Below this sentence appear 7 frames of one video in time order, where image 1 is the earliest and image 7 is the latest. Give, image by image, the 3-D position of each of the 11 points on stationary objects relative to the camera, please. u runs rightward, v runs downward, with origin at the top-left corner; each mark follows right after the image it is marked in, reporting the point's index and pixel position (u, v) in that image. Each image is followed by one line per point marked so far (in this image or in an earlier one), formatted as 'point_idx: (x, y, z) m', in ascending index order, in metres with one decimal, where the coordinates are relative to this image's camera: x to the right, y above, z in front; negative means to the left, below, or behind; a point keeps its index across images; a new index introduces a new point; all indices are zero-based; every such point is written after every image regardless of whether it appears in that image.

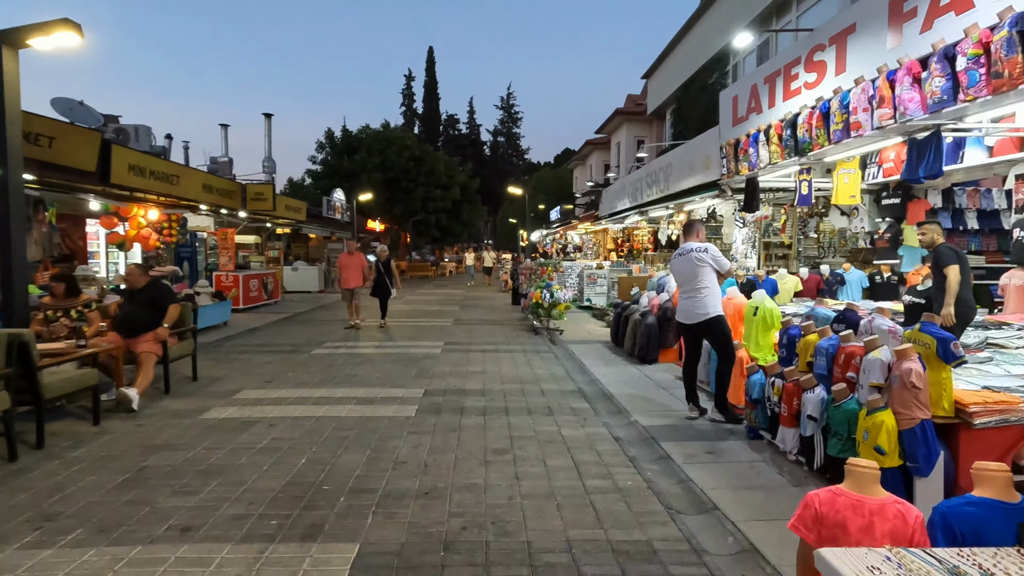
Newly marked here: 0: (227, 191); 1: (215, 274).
0: (-8.5, +2.9, +16.1) m
1: (-8.2, +0.4, +14.9) m
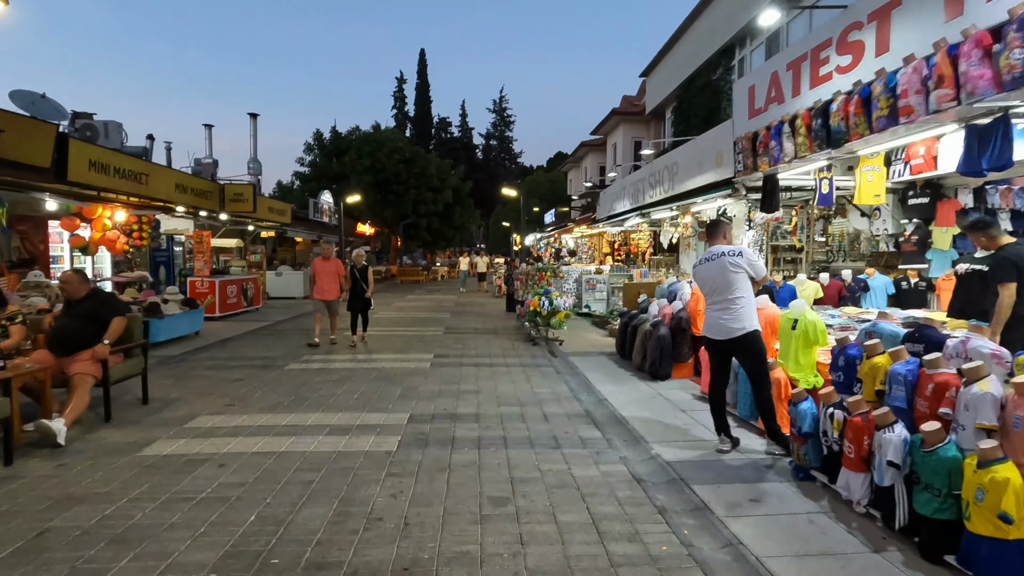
0: (-8.7, +2.7, +15.2) m
1: (-8.3, +0.2, +13.9) m
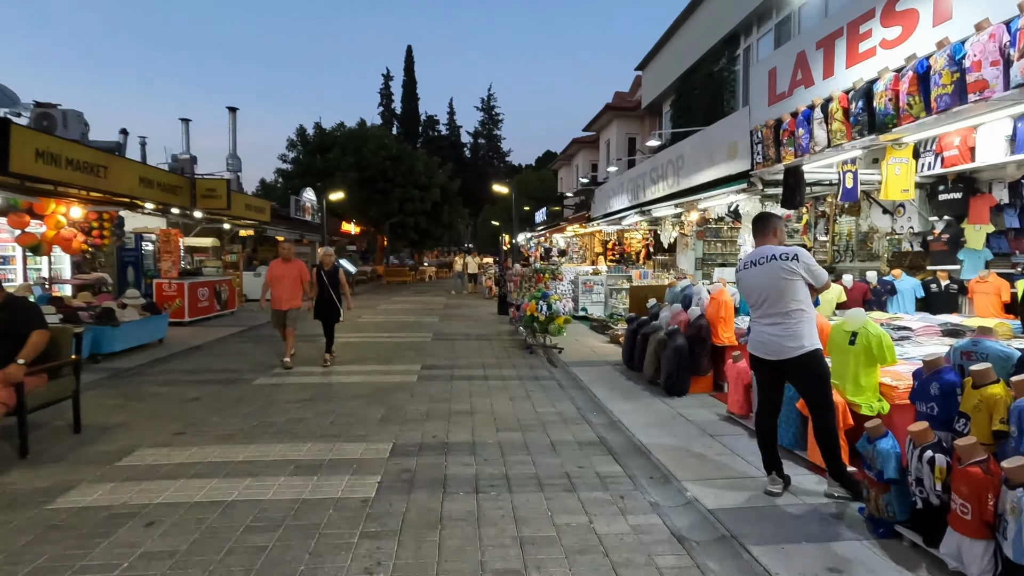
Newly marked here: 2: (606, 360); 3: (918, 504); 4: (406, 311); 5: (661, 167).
0: (-8.9, +2.7, +14.1) m
1: (-8.5, +0.1, +12.9) m
2: (+1.6, -1.2, +9.1) m
3: (+2.4, -1.2, +3.1) m
4: (-3.5, -0.7, +17.4) m
5: (+3.4, +2.8, +12.4) m
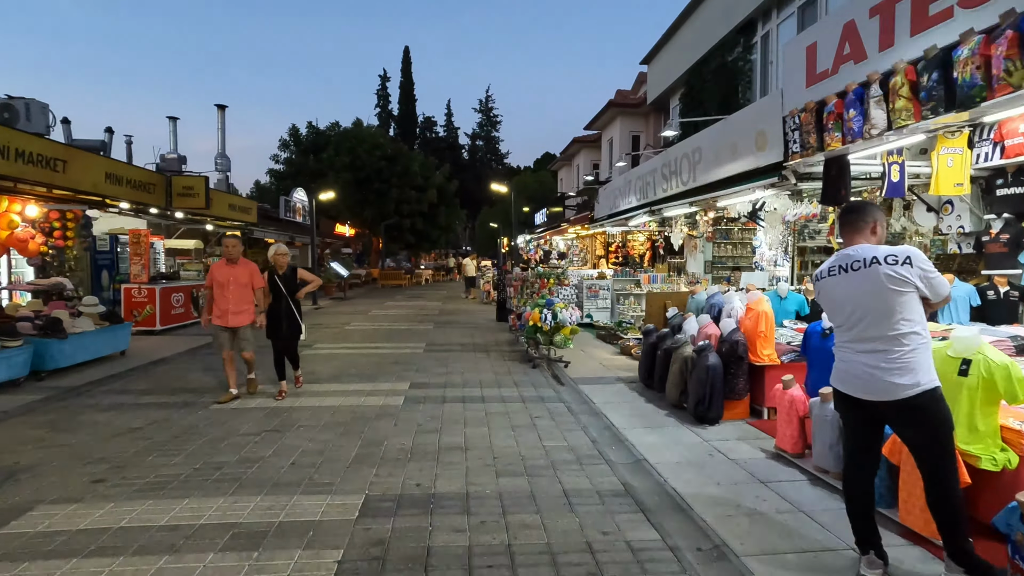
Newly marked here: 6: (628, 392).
0: (-8.9, +2.5, +13.1) m
1: (-8.5, 0.0, +11.8) m
2: (+1.6, -1.3, +8.0) m
3: (+2.4, -1.3, +2.1) m
4: (-3.5, -0.9, +16.4) m
5: (+3.4, +2.6, +11.4) m
6: (+1.5, -1.4, +7.1) m
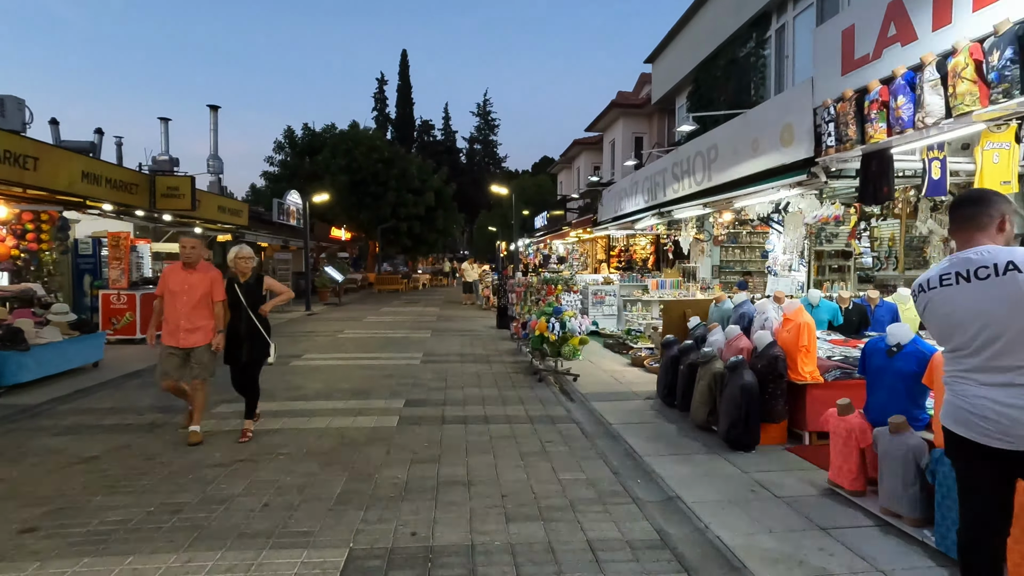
0: (-8.9, +2.4, +12.4) m
1: (-8.5, -0.1, +11.1) m
2: (+1.7, -1.4, +7.4) m
3: (+2.5, -1.4, +1.4) m
4: (-3.4, -1.0, +15.7) m
5: (+3.4, +2.5, +10.8) m
6: (+1.6, -1.5, +6.4) m
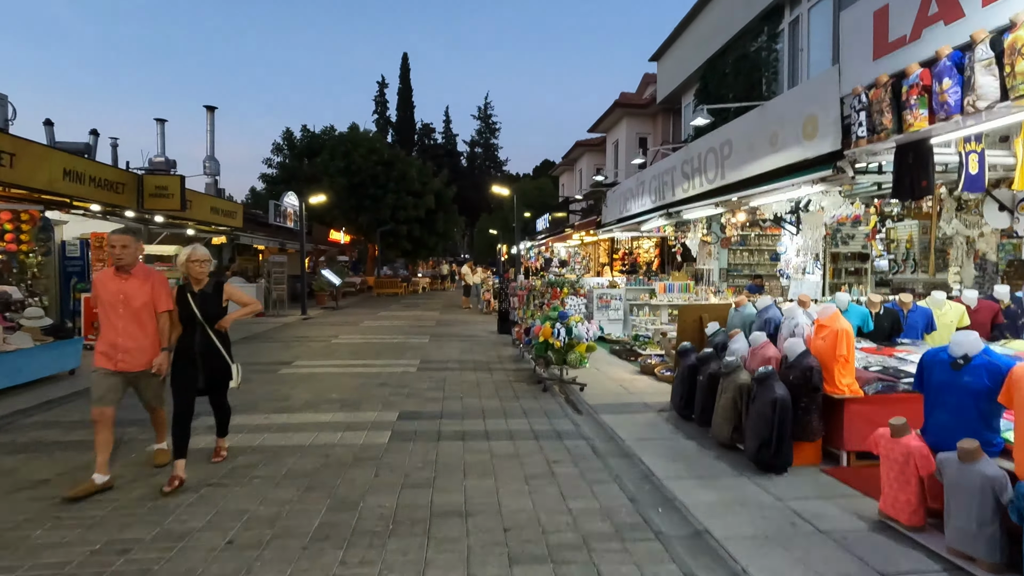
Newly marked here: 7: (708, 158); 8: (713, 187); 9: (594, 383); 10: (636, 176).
0: (-8.8, +2.3, +11.9) m
1: (-8.4, -0.2, +10.6) m
2: (+1.7, -1.5, +6.8) m
3: (+2.5, -1.4, +0.9) m
4: (-3.4, -1.1, +15.2) m
5: (+3.5, +2.4, +10.2) m
6: (+1.6, -1.5, +5.9) m
7: (+3.5, +2.3, +9.7) m
8: (+3.6, +1.8, +9.6) m
9: (+1.2, -1.4, +7.9) m
10: (+3.2, +2.9, +13.9) m
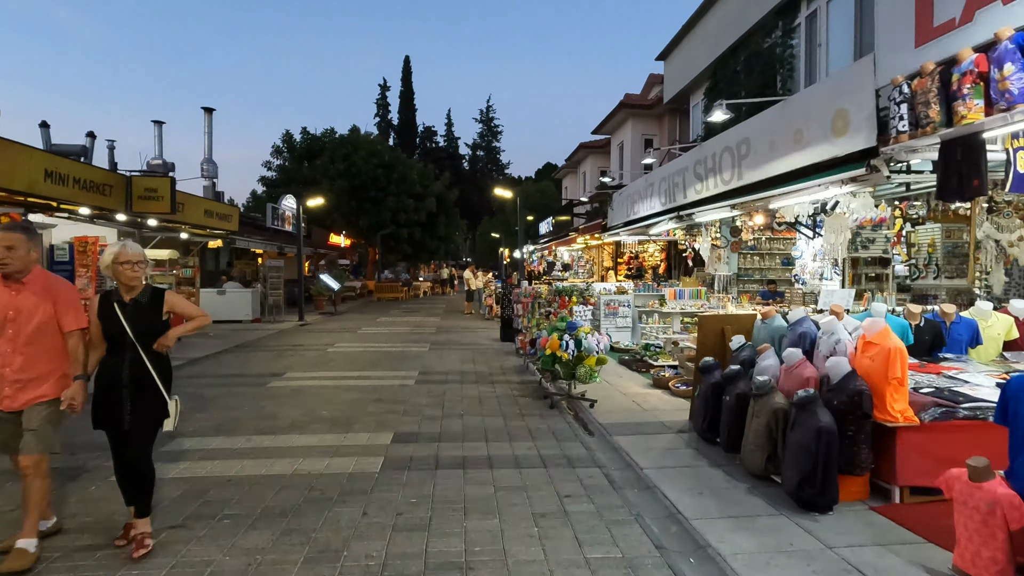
0: (-8.7, +2.2, +11.4) m
1: (-8.3, -0.3, +10.1) m
2: (+1.7, -1.6, +6.3) m
3: (+2.5, -1.4, +0.4) m
4: (-3.3, -1.3, +14.7) m
5: (+3.6, +2.3, +9.7) m
6: (+1.7, -1.6, +5.4) m
7: (+3.6, +2.2, +9.2) m
8: (+3.7, +1.7, +9.1) m
9: (+1.3, -1.5, +7.4) m
10: (+3.3, +2.7, +13.3) m
